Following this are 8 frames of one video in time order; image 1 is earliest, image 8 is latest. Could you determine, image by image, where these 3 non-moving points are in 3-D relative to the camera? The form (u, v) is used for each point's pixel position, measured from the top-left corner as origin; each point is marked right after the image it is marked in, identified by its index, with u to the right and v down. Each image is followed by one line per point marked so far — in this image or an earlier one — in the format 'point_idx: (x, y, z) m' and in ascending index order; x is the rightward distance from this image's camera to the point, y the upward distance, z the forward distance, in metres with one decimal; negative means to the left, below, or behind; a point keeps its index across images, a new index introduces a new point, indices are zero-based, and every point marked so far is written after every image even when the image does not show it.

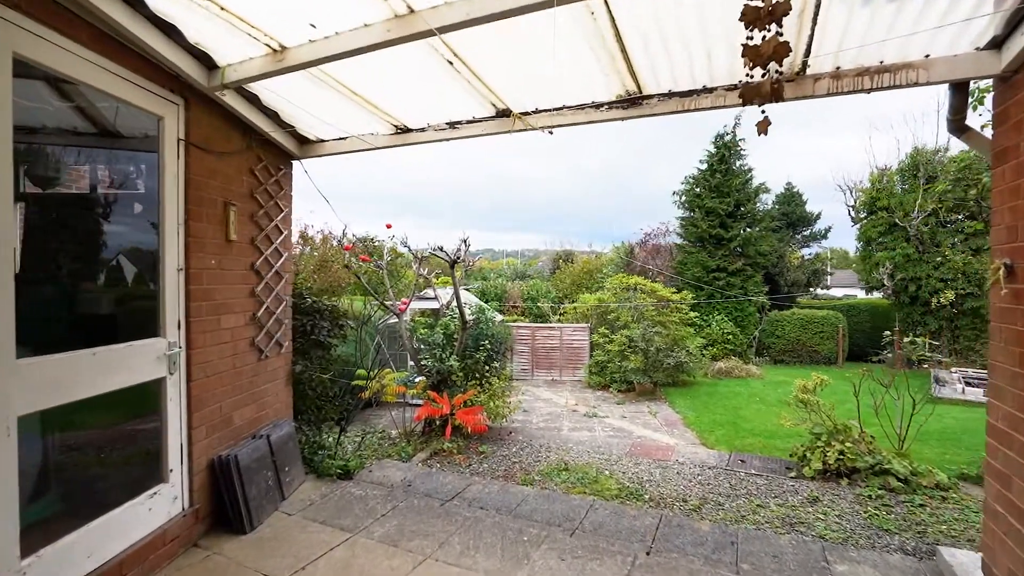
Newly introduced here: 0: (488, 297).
0: (-0.7, -0.2, +14.0) m
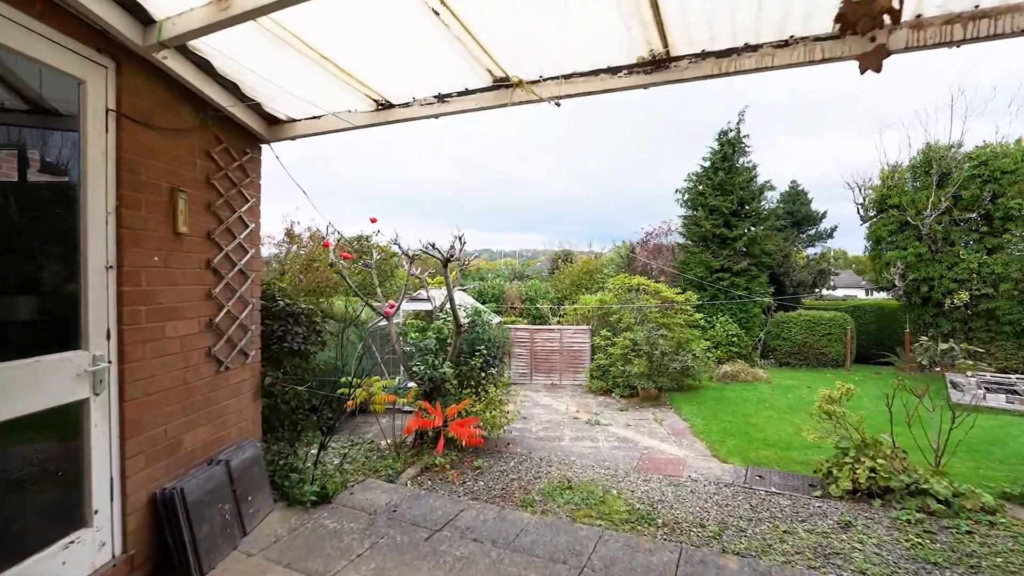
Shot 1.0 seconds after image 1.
0: (-0.7, -0.2, +13.6) m
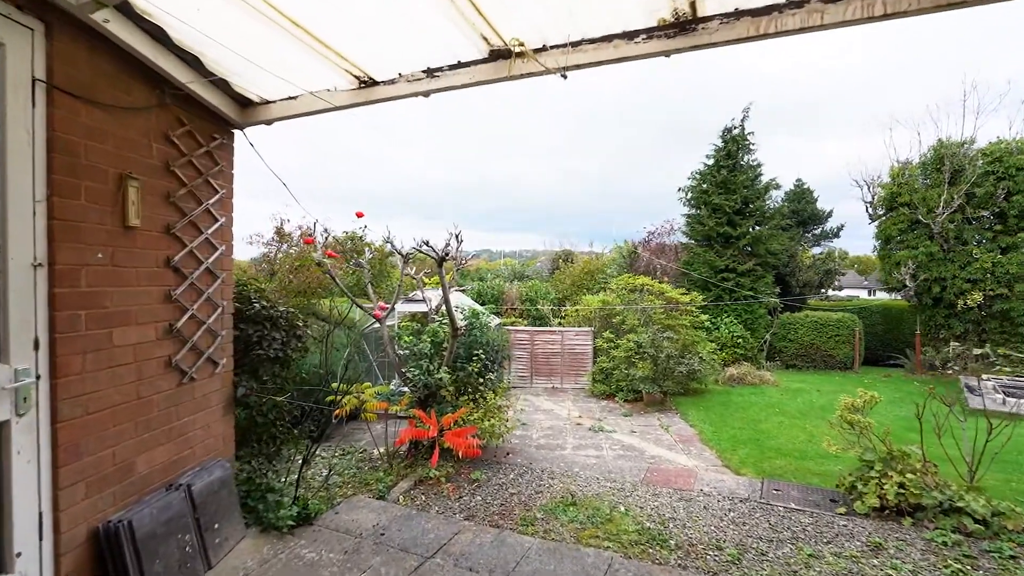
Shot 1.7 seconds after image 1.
0: (-0.7, -0.2, +13.3) m
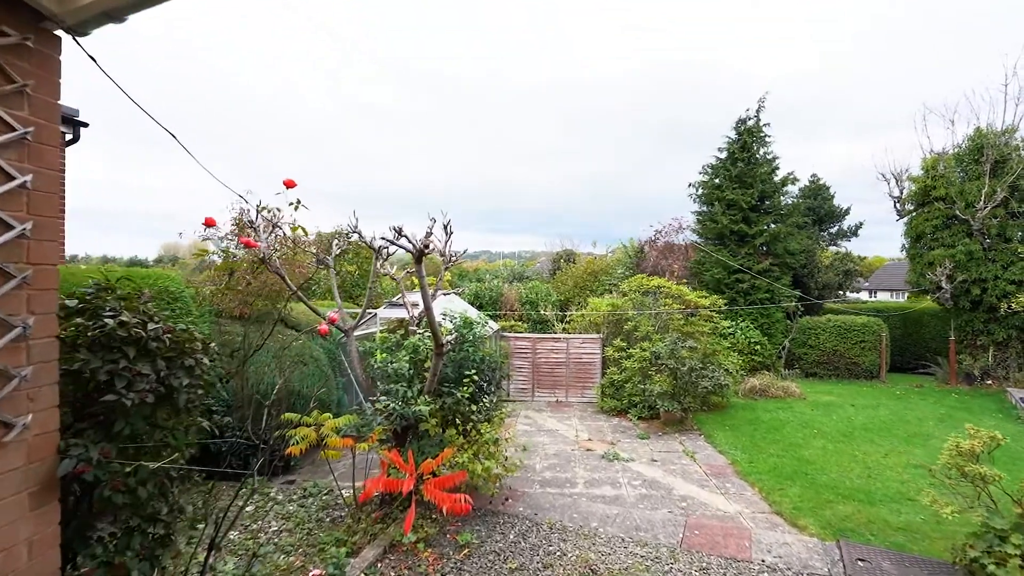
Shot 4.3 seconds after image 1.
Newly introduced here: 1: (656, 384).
0: (-0.8, -0.3, +12.3) m
1: (+2.0, -1.3, +7.3) m
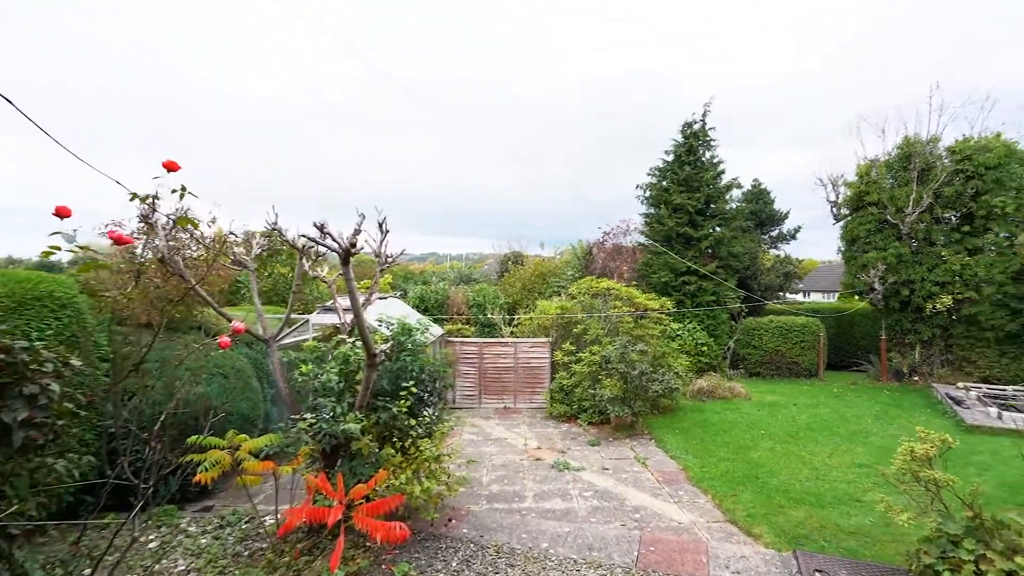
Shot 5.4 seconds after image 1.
0: (-1.9, -0.4, +11.8) m
1: (+1.3, -1.4, +7.1) m
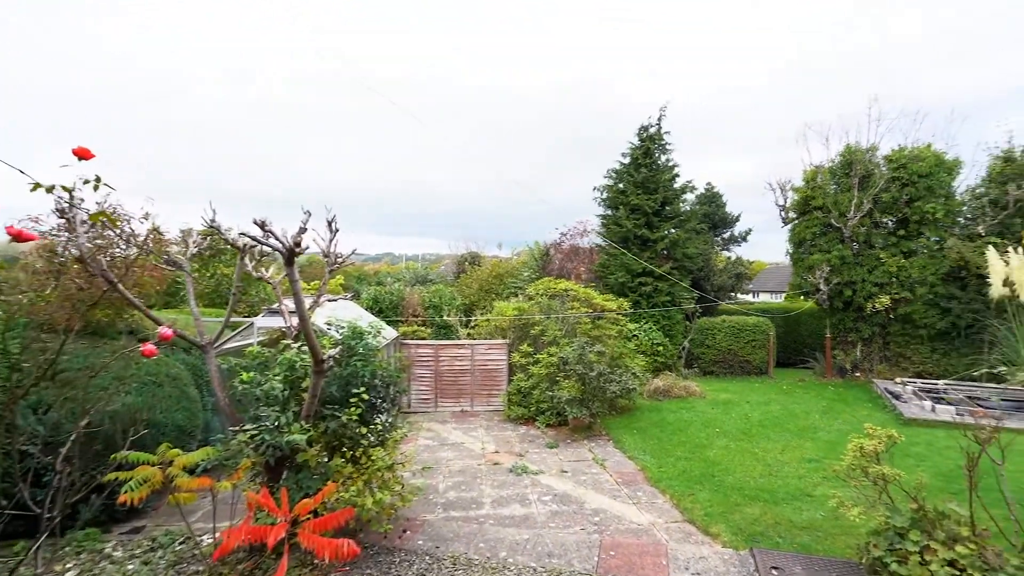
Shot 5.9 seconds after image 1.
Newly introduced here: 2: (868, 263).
0: (-2.8, -0.4, +11.5) m
1: (+0.7, -1.4, +7.1) m
2: (+7.2, +0.5, +10.6) m
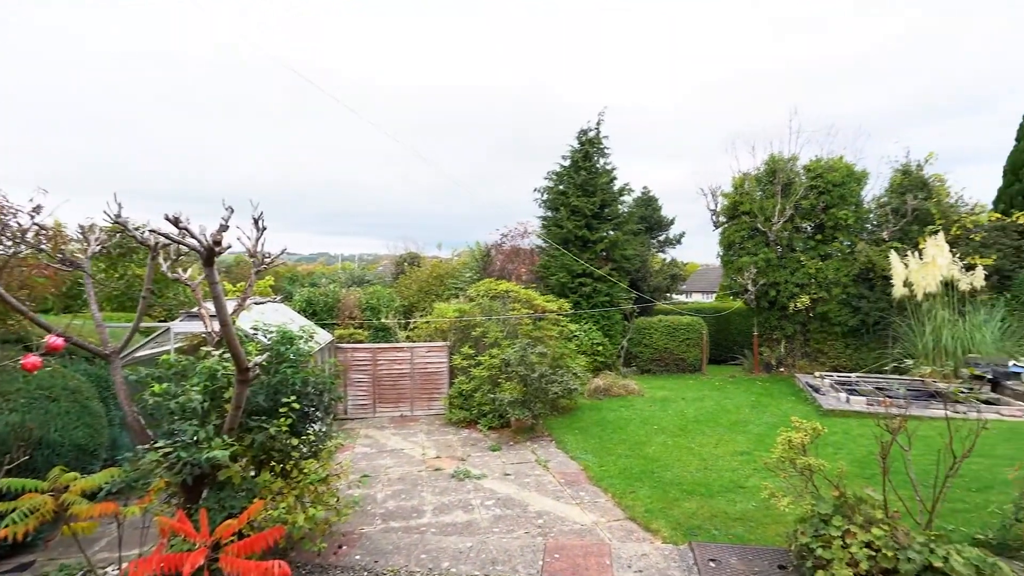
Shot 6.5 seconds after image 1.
0: (-4.1, -0.4, +11.1) m
1: (-0.1, -1.4, +7.0) m
2: (+6.0, +0.5, +11.3) m
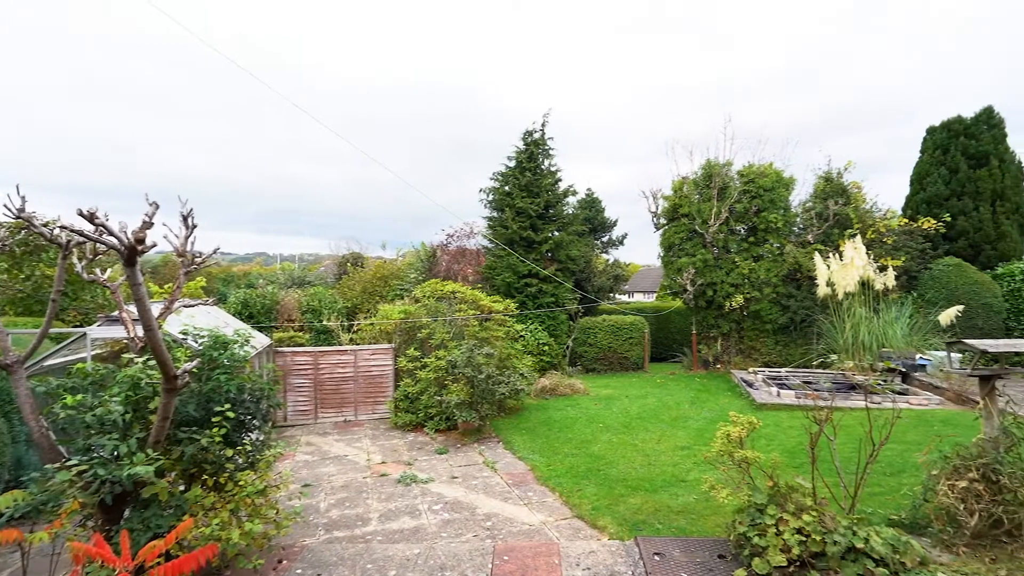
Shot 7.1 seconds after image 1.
0: (-5.2, -0.5, +10.6) m
1: (-0.8, -1.4, +7.0) m
2: (+4.9, +0.5, +11.8) m
